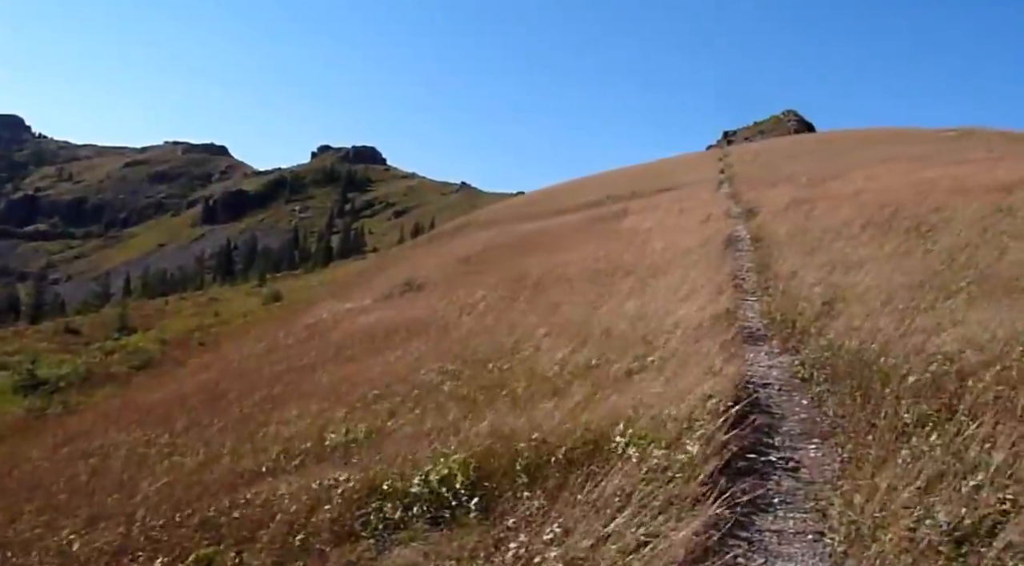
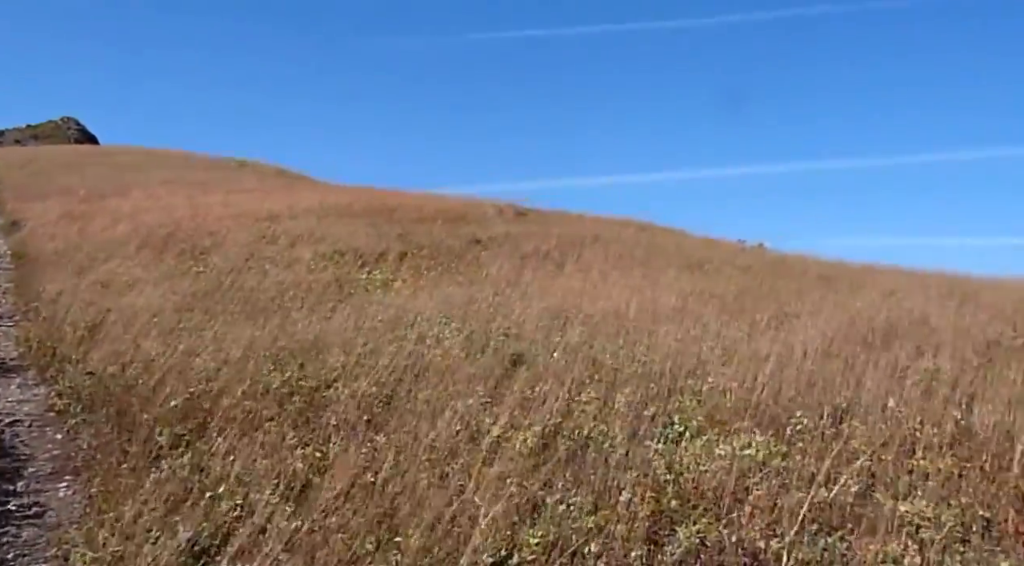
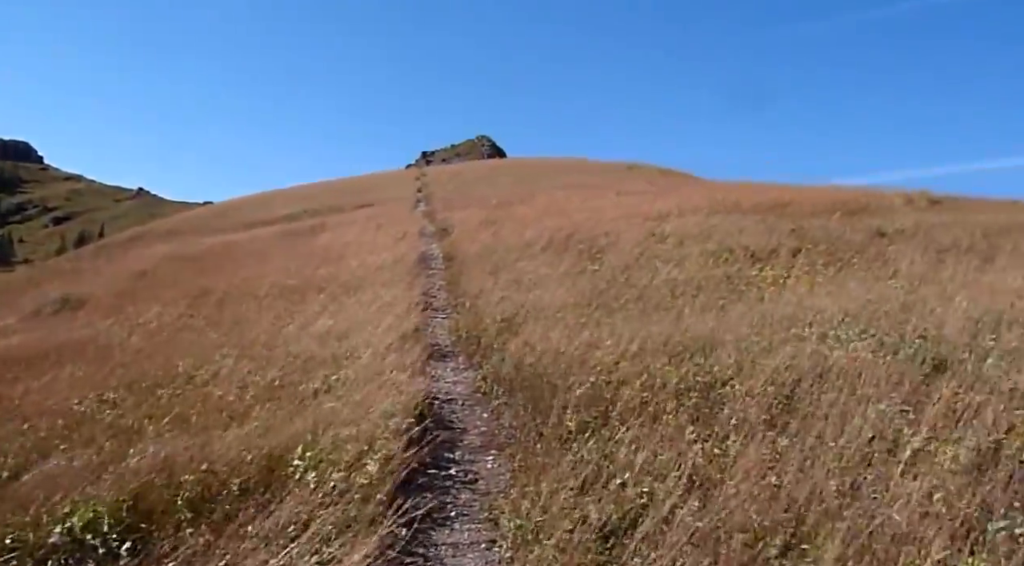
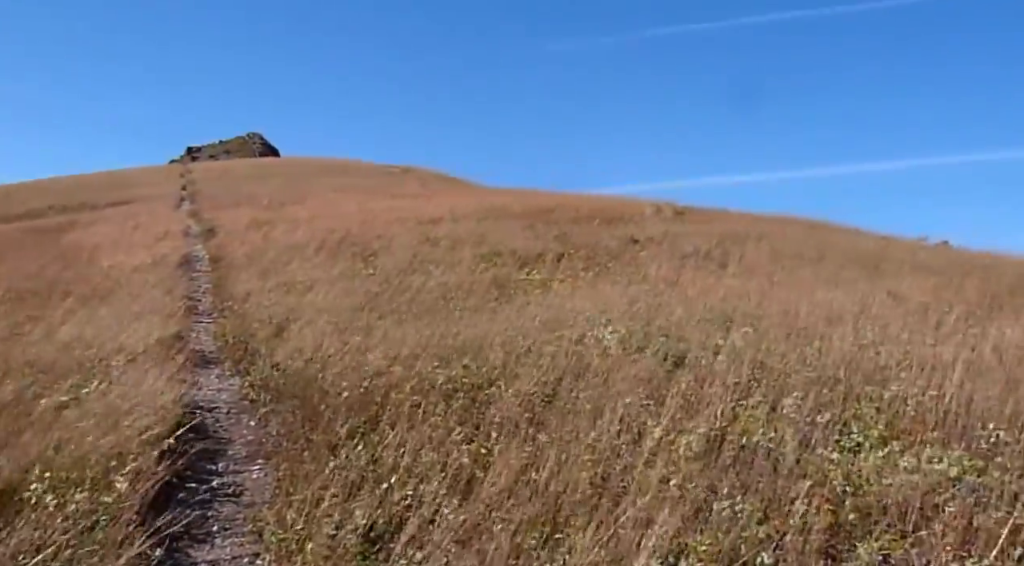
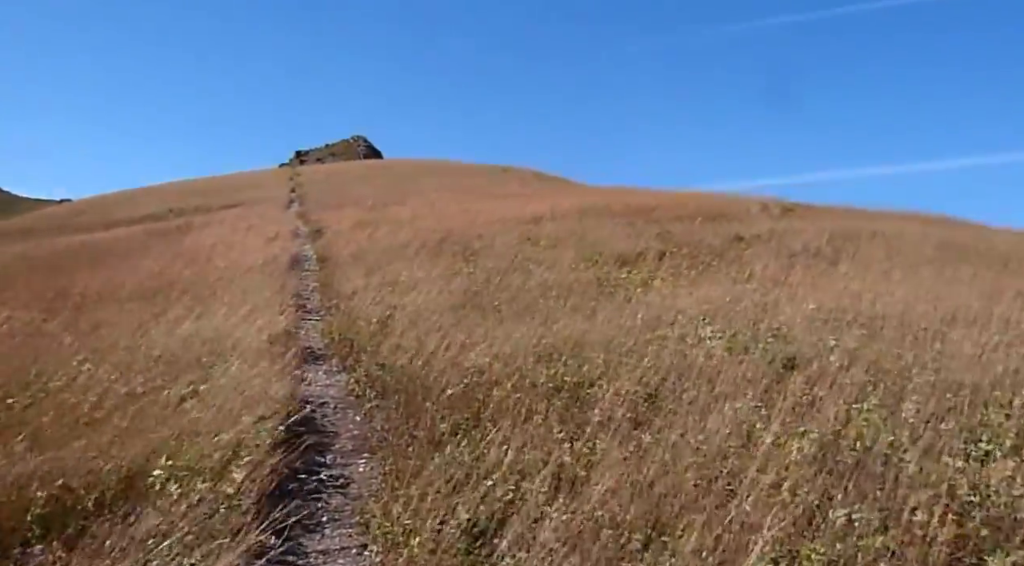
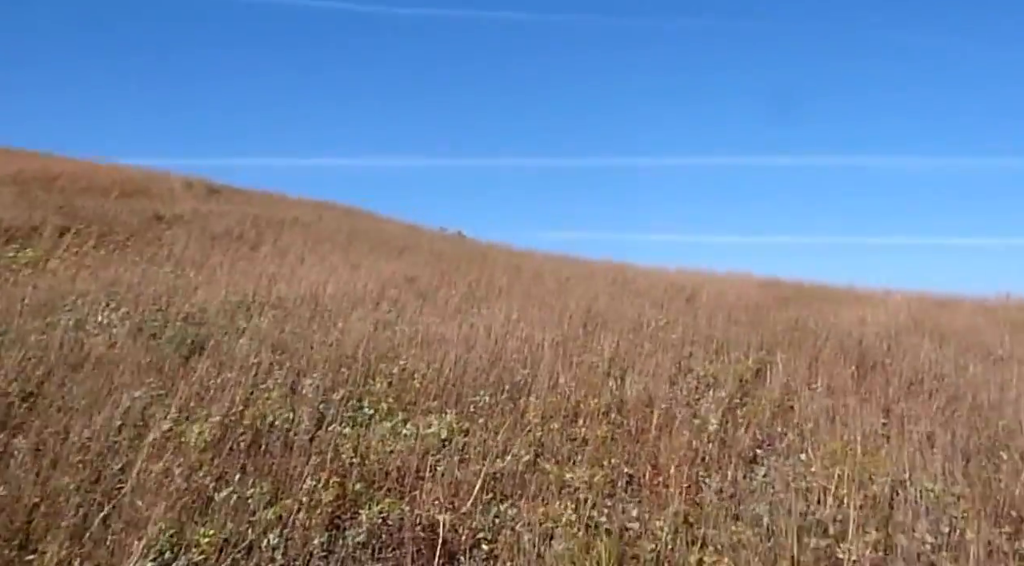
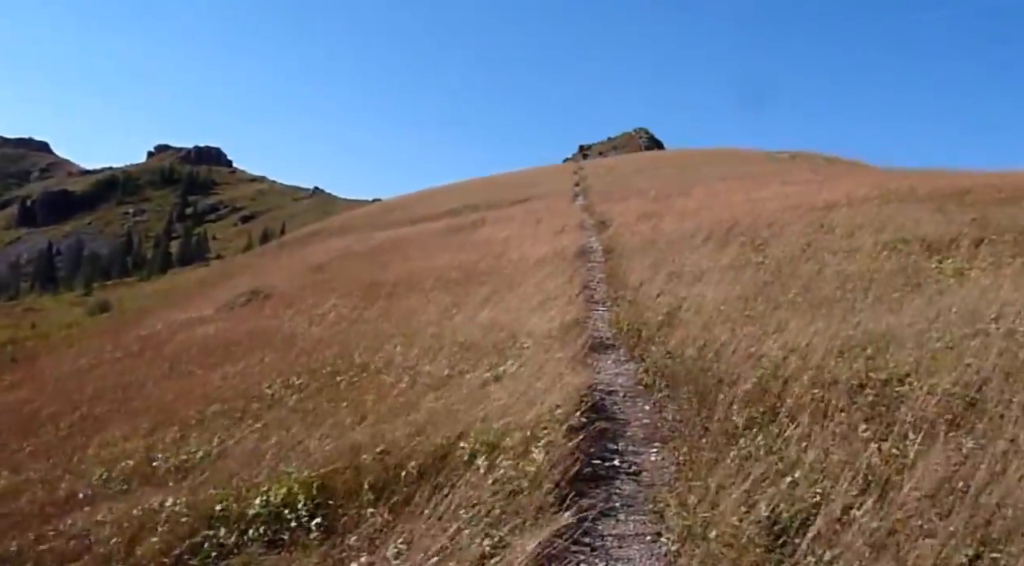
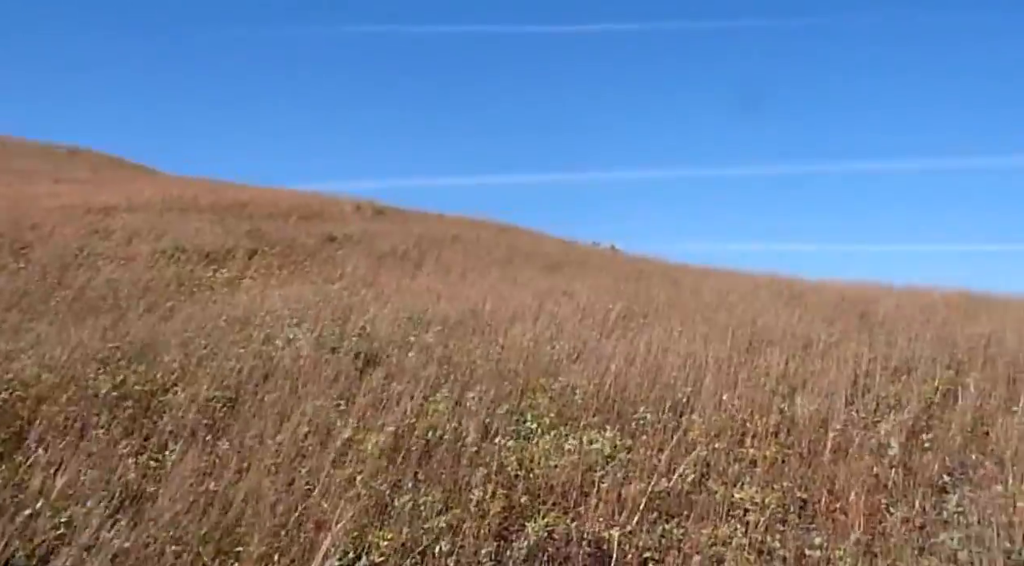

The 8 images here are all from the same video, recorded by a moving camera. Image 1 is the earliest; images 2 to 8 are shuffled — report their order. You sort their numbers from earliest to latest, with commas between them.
7, 3, 5, 4, 2, 8, 6
